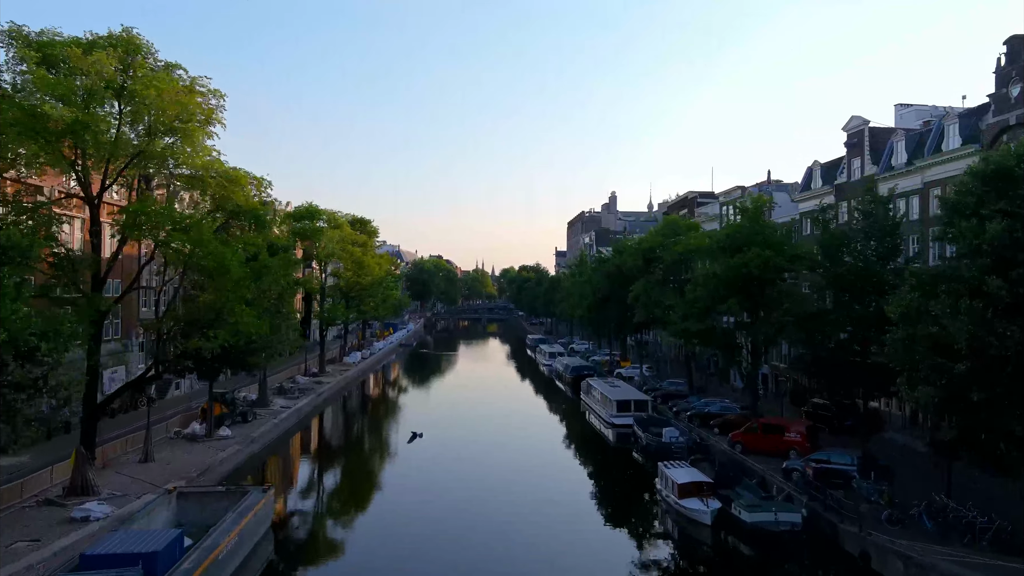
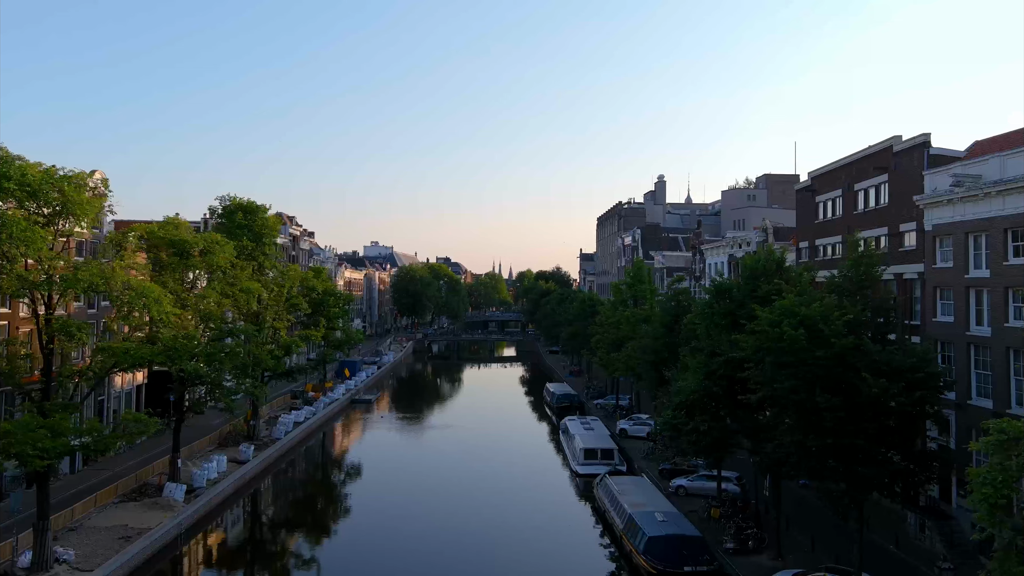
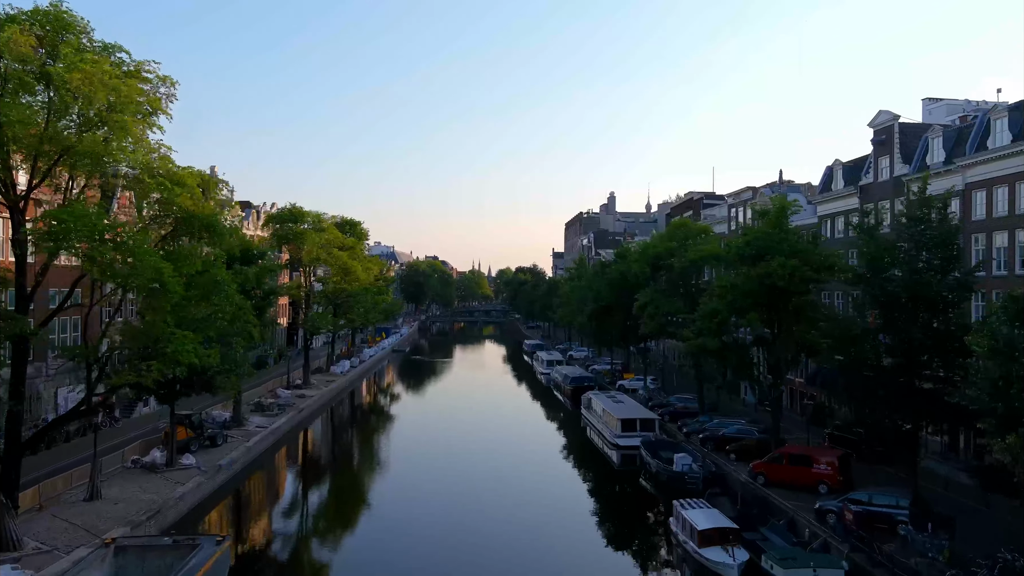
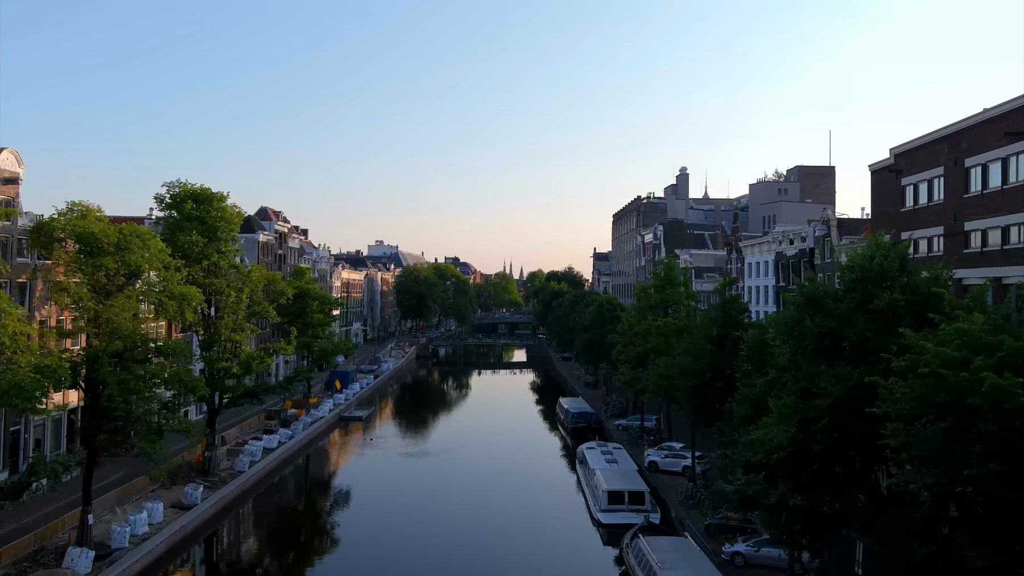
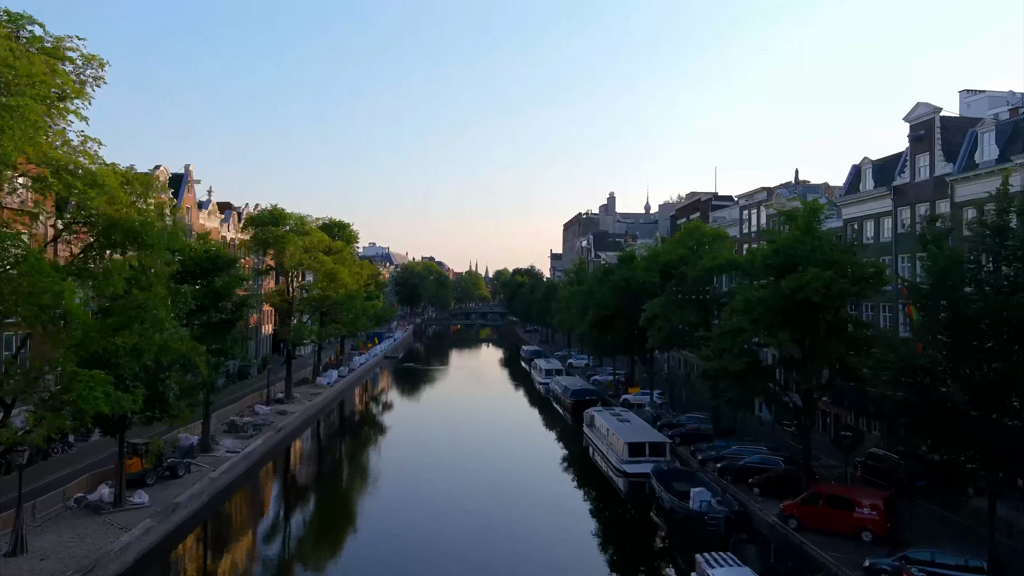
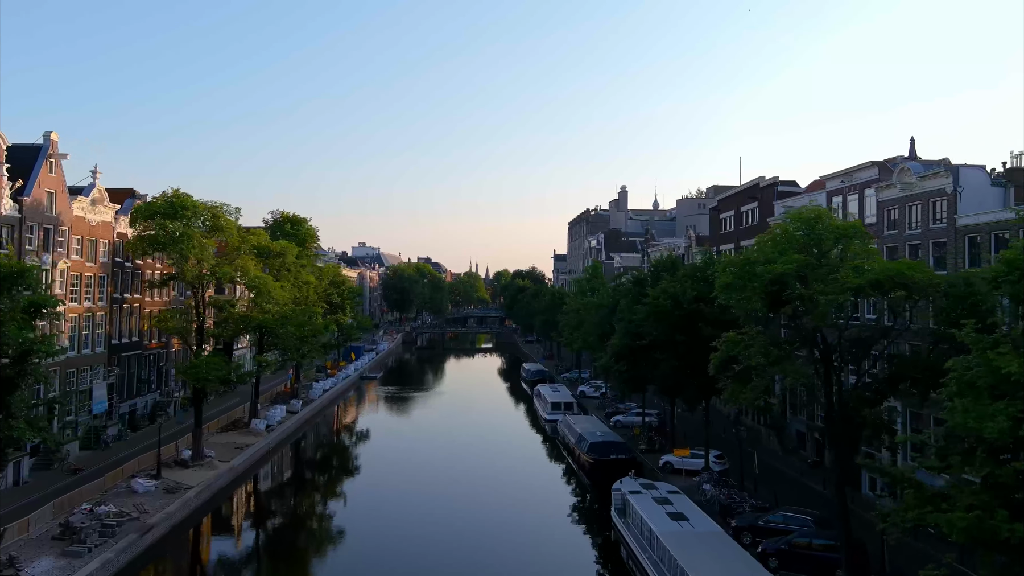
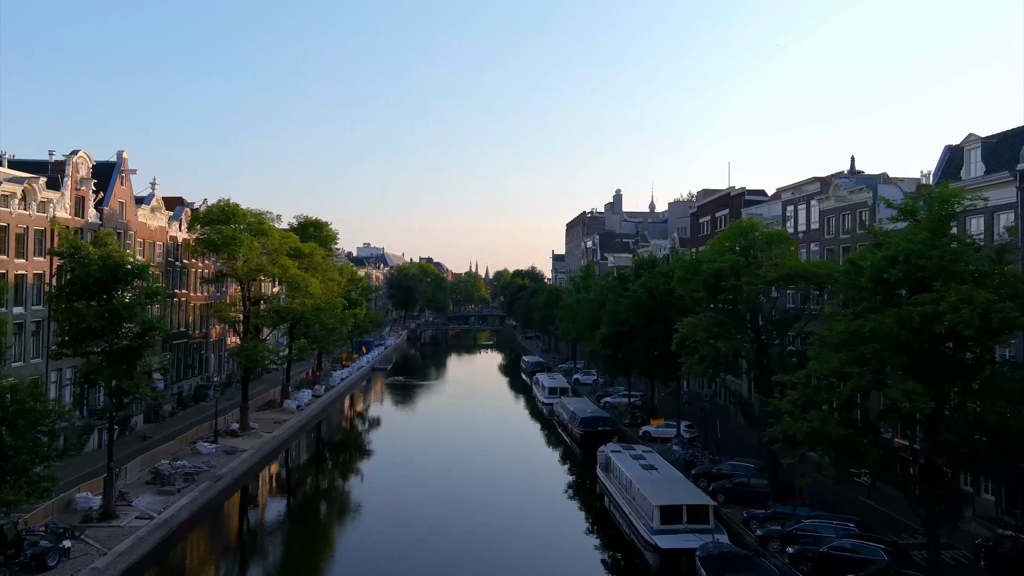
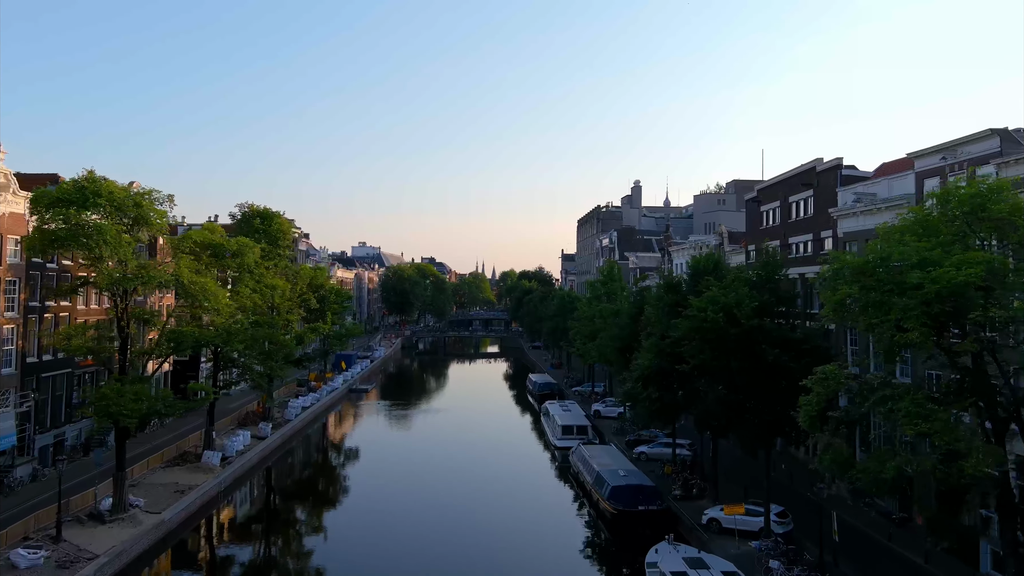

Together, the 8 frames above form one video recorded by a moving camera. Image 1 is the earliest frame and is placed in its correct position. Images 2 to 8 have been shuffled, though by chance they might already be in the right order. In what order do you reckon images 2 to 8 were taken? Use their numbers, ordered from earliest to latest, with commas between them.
3, 5, 7, 6, 8, 2, 4
